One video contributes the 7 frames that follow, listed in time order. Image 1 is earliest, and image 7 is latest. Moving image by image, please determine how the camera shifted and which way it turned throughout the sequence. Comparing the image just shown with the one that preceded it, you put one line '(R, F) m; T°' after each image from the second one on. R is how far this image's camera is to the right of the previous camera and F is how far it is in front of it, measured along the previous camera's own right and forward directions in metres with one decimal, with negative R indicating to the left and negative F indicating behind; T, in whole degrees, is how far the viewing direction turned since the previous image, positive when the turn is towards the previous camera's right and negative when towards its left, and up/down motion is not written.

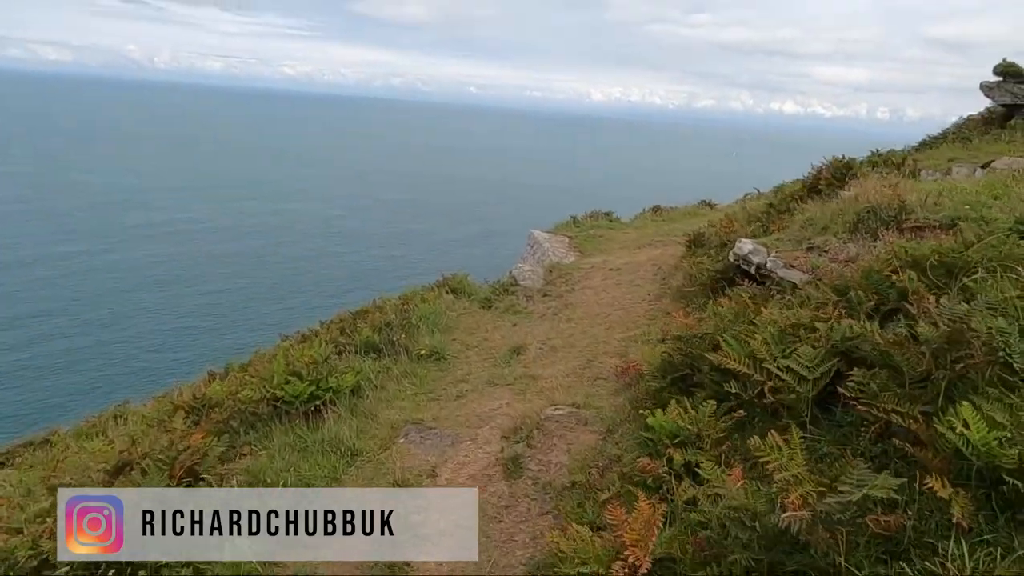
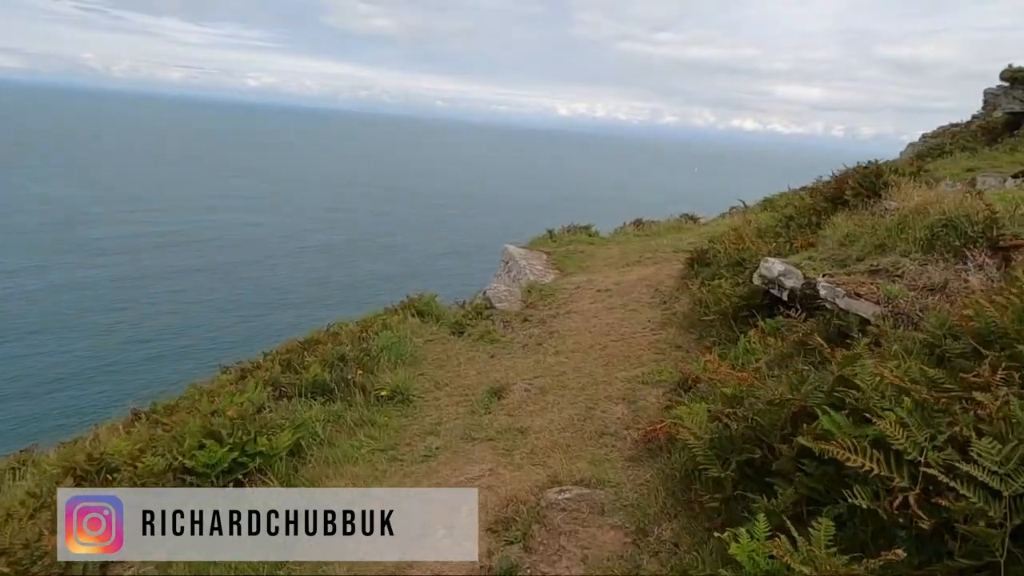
(-0.1, +1.4) m; +3°
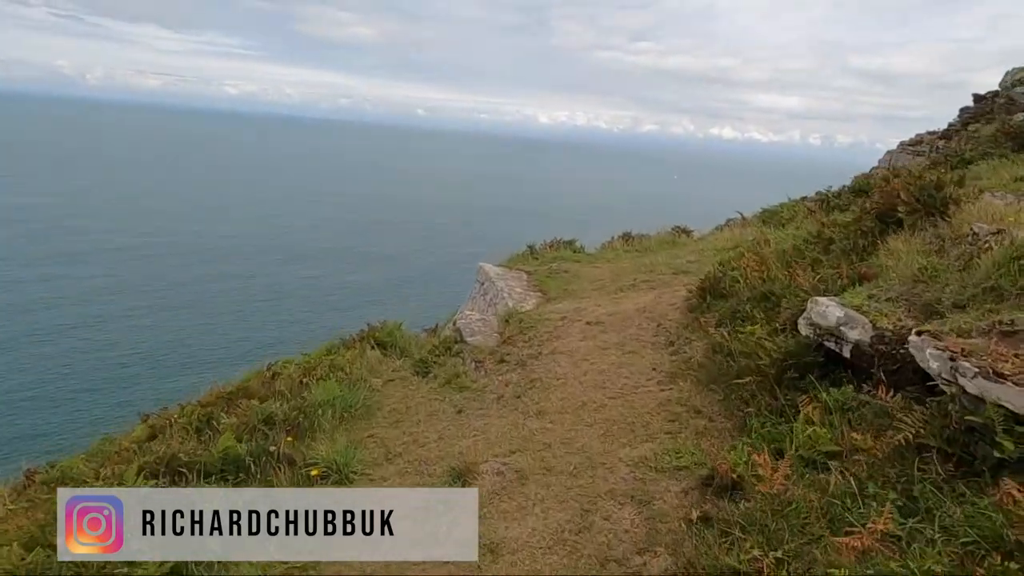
(+0.1, +1.6) m; +2°
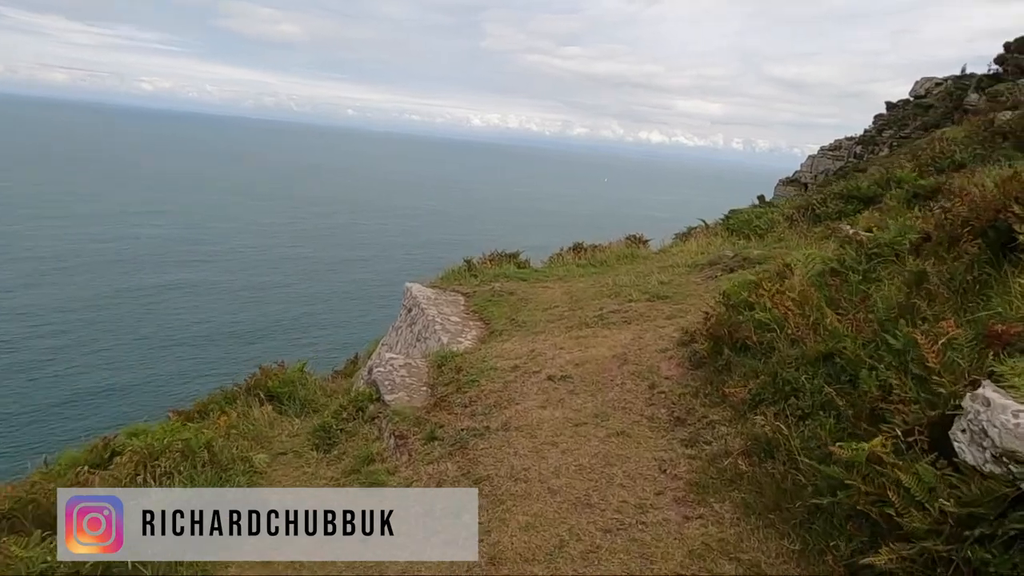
(0.0, +2.3) m; +6°
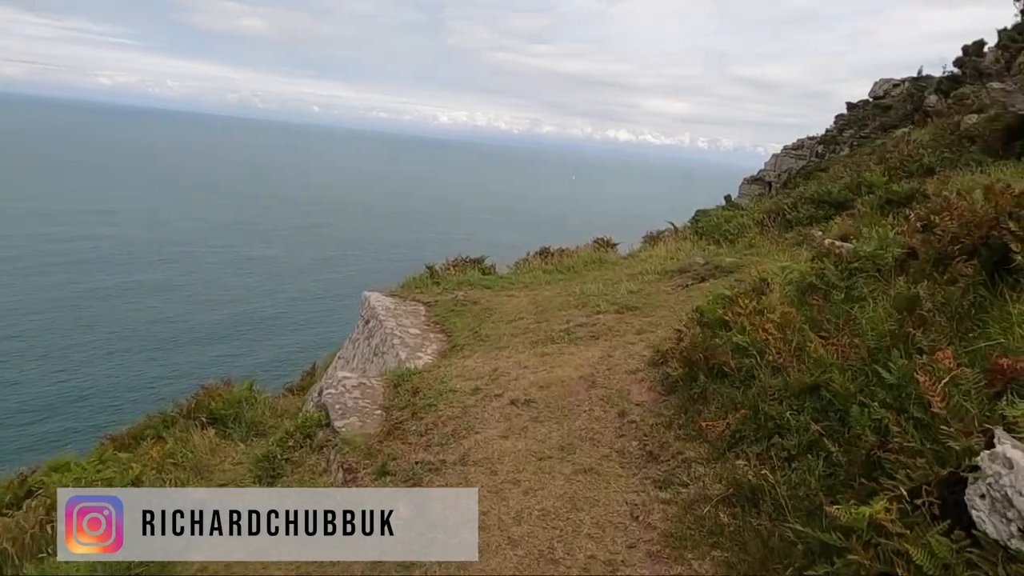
(+0.1, +0.5) m; +3°
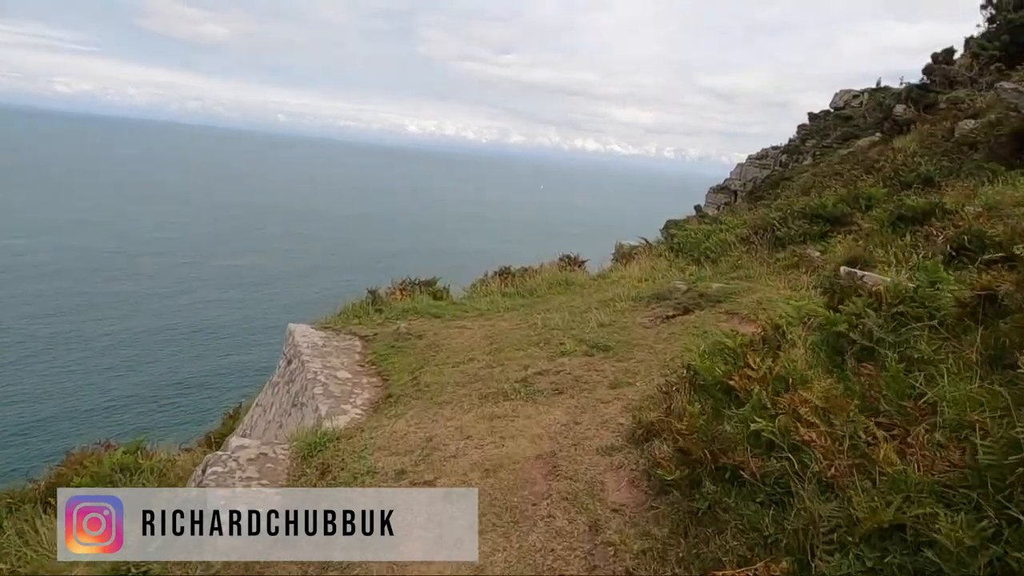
(+0.2, +1.5) m; +3°
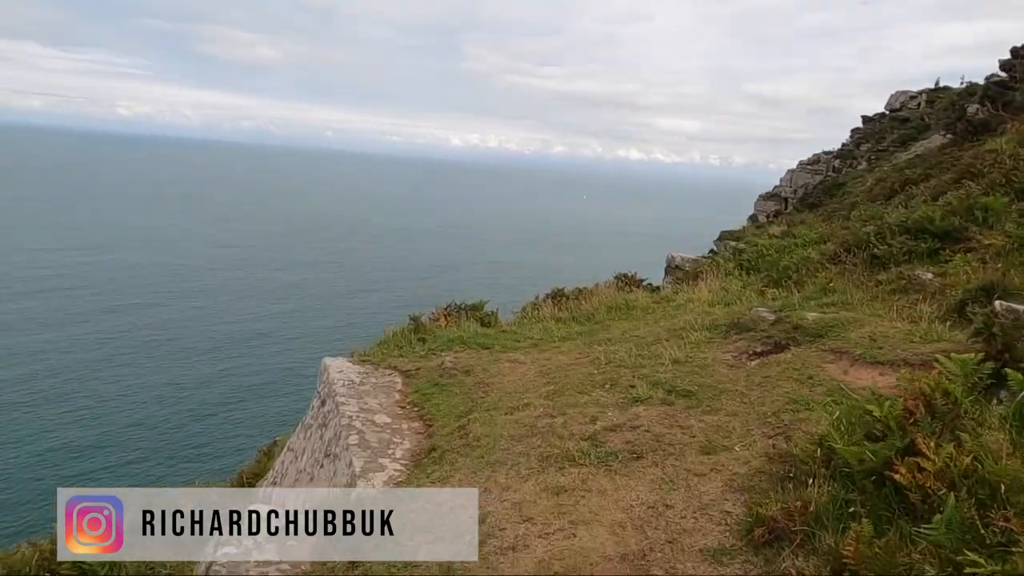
(-0.2, +1.0) m; -4°
